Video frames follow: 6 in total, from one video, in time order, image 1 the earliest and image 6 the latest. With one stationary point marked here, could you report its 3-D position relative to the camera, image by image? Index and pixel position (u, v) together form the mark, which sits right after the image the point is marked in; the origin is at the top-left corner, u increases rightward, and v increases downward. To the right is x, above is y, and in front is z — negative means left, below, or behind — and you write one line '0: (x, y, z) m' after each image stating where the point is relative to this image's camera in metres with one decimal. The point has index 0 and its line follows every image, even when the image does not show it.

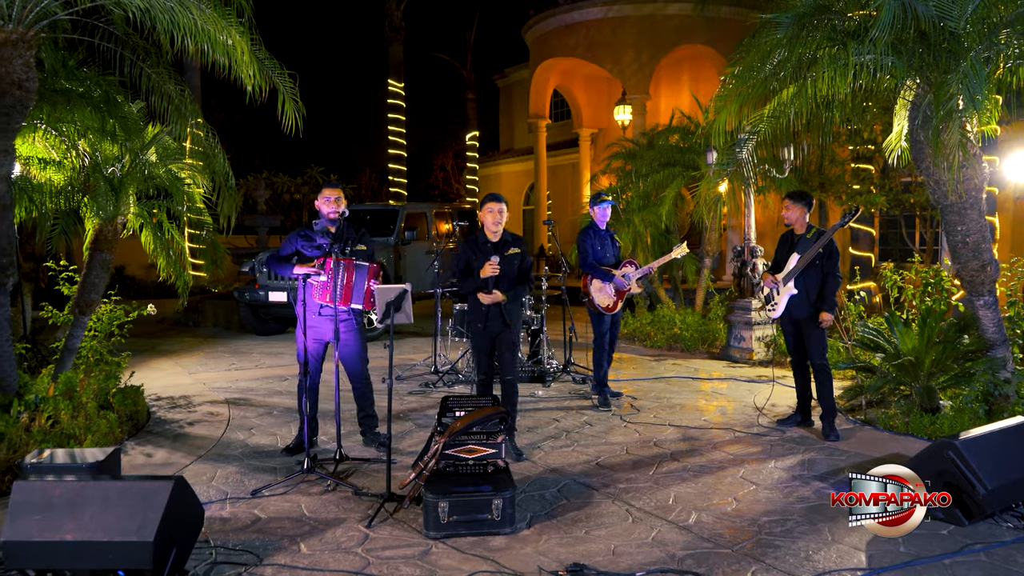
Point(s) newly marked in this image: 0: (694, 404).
0: (+1.5, -1.0, +7.6) m
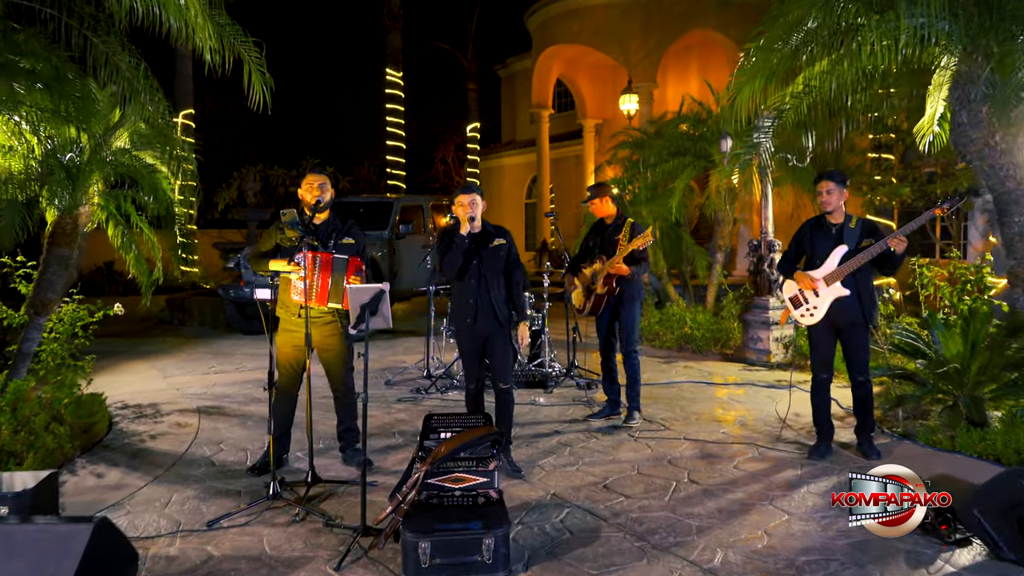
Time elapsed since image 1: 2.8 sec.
0: (+1.5, -1.0, +6.9) m
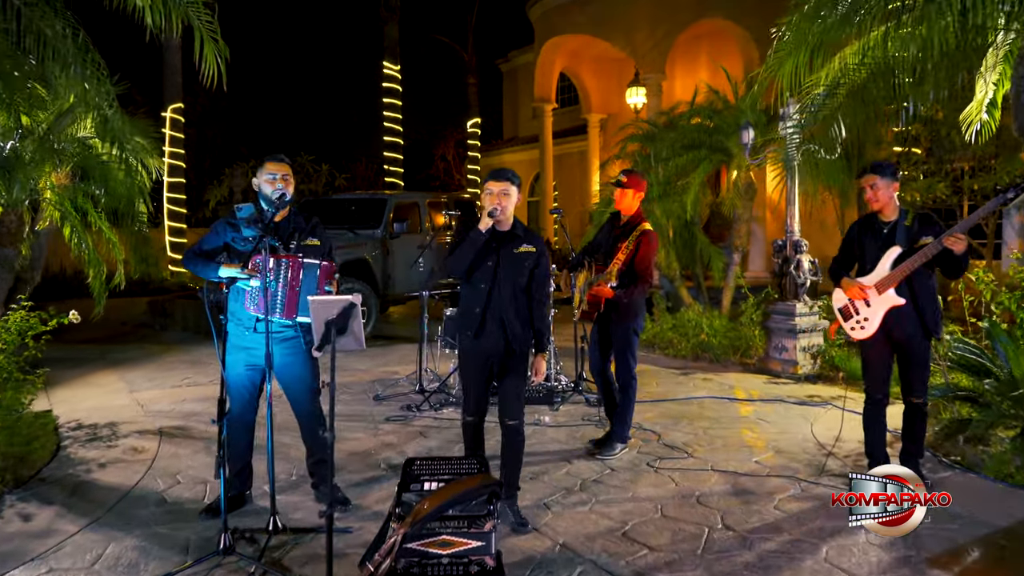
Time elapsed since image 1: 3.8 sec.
0: (+1.5, -1.0, +6.1) m
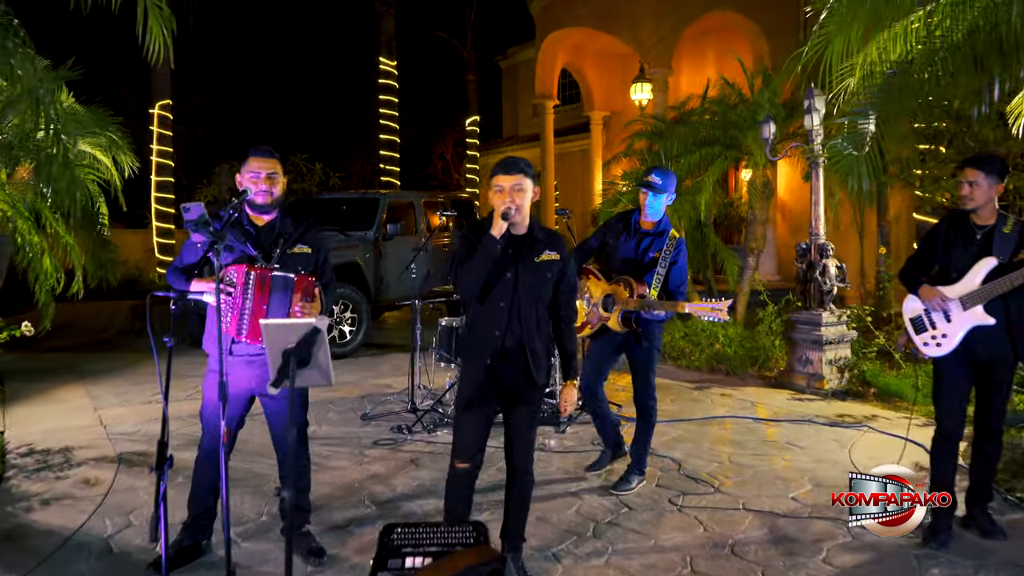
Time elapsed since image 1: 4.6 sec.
0: (+1.5, -1.1, +5.4) m
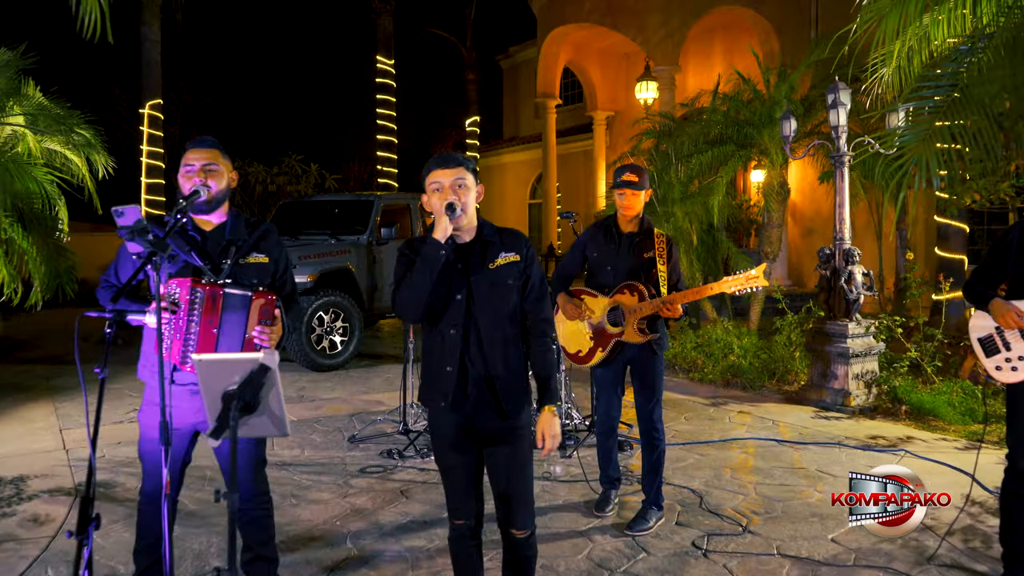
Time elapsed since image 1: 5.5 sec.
0: (+1.6, -1.1, +4.9) m
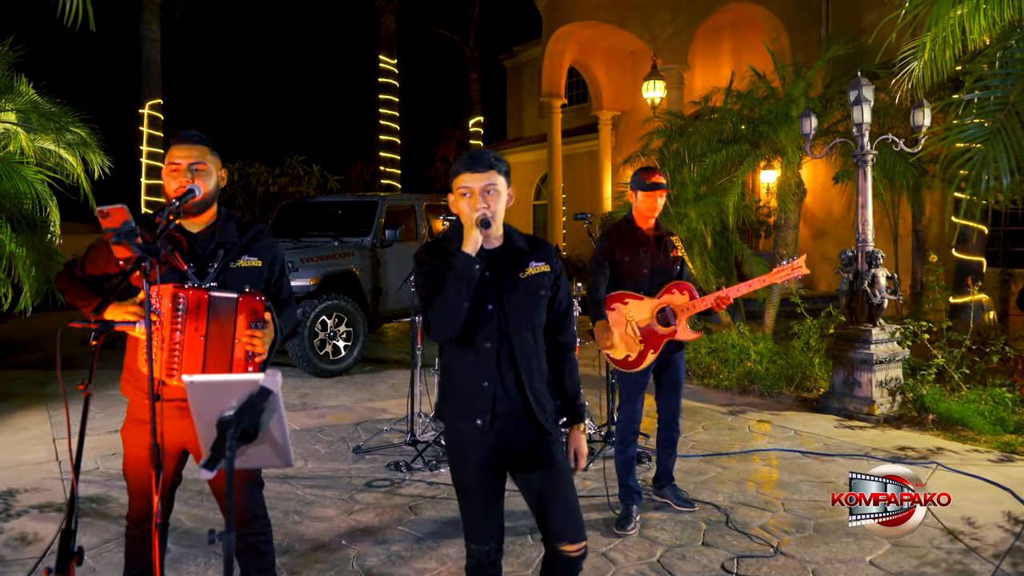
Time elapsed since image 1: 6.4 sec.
0: (+1.6, -1.2, +4.6) m
